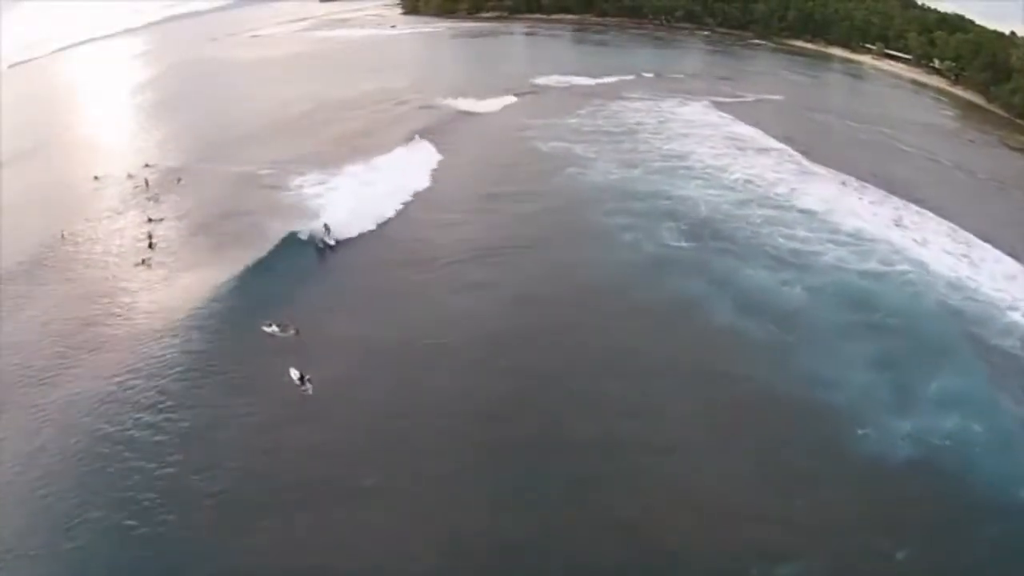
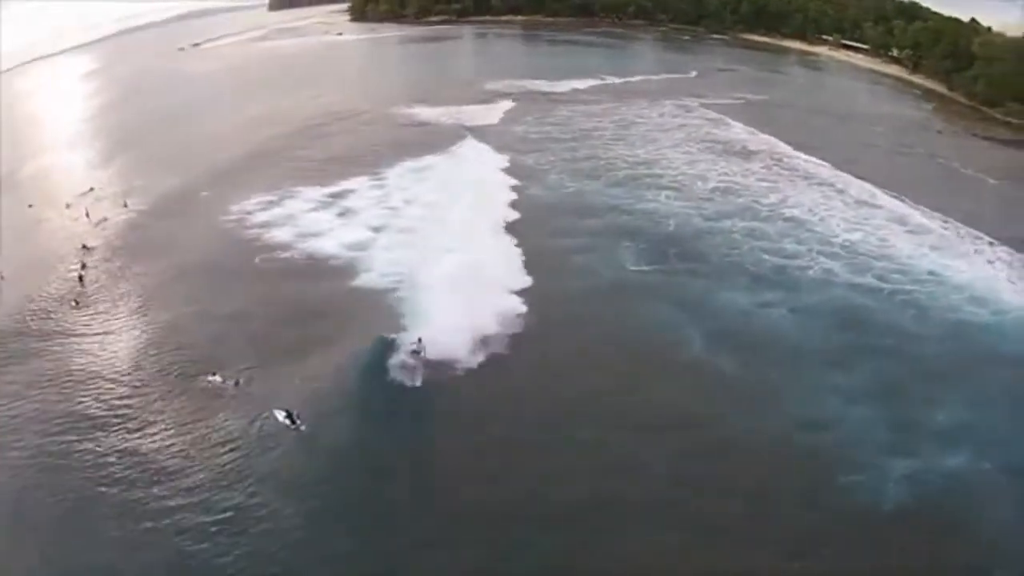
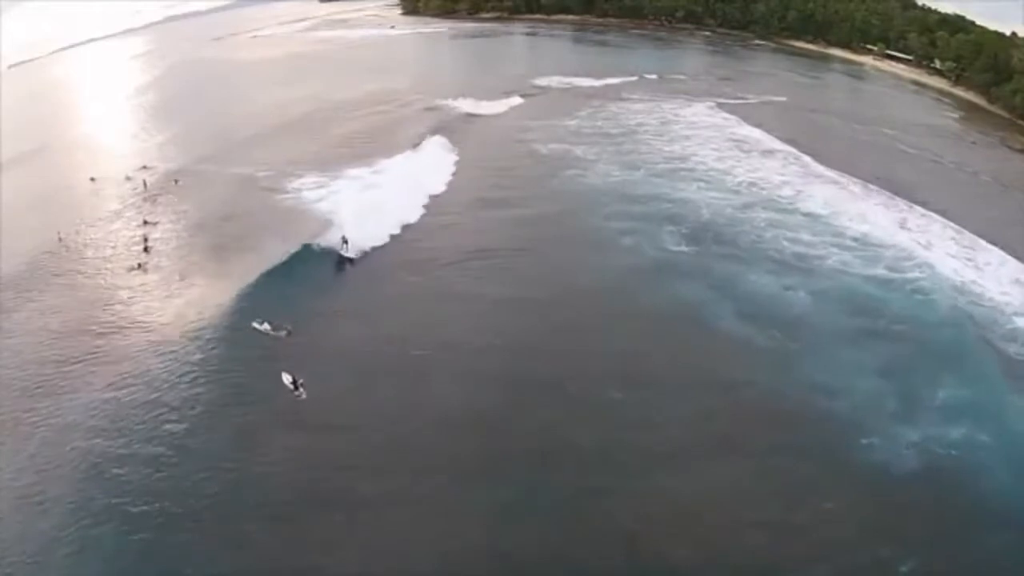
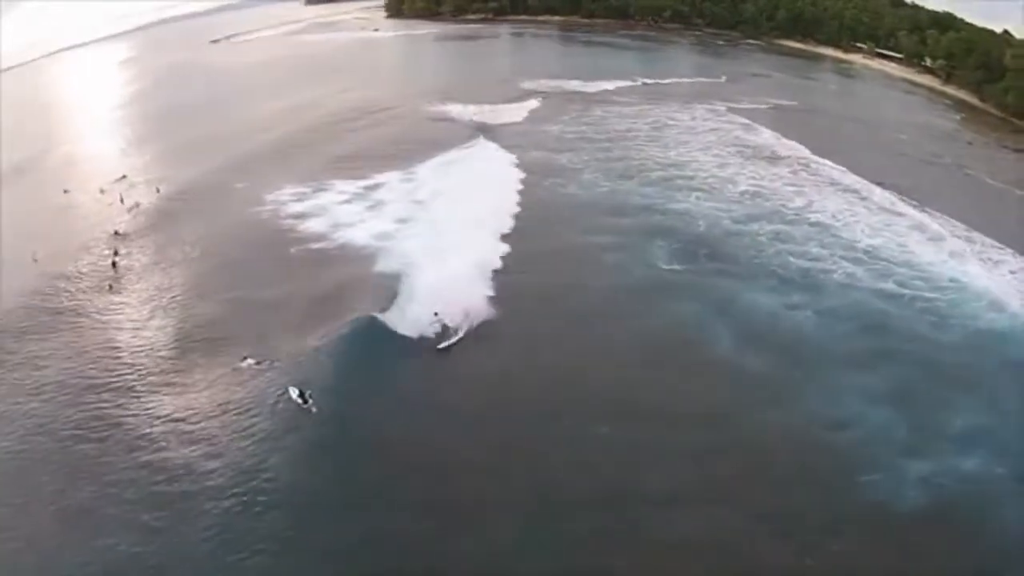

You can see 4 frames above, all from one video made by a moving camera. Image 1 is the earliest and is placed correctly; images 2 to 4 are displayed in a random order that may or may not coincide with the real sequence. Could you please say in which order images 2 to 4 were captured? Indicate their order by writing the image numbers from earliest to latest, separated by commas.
3, 4, 2
